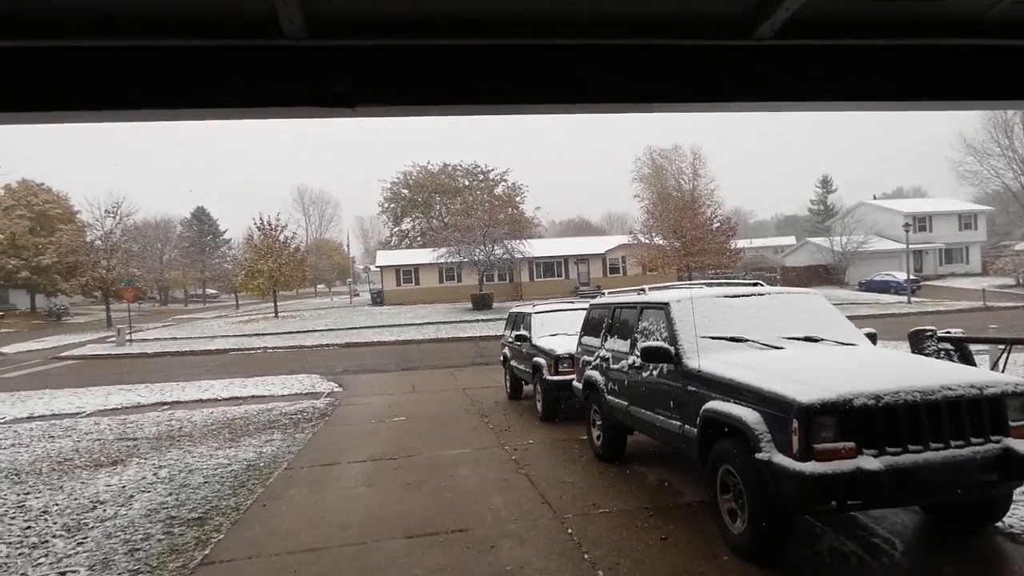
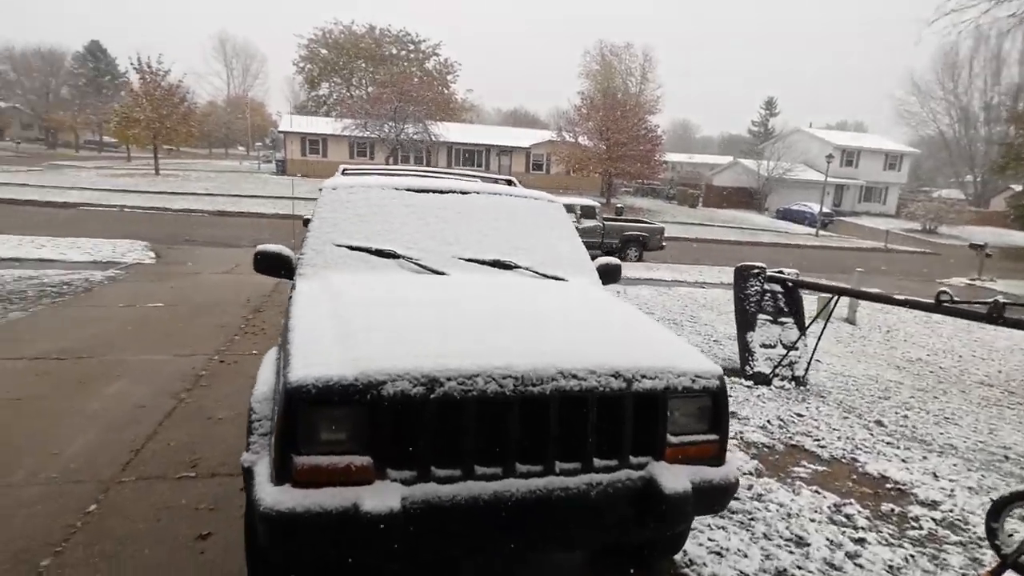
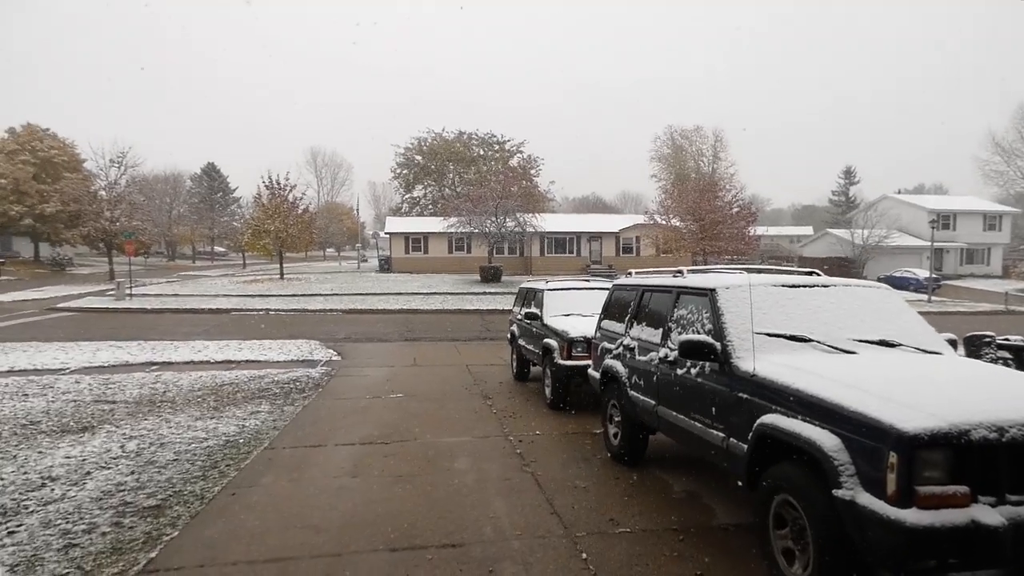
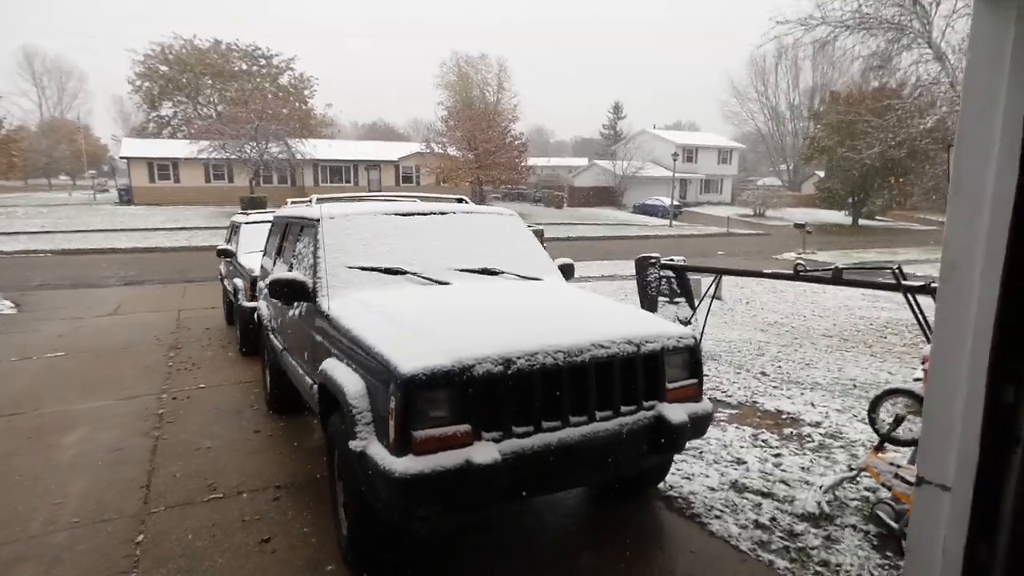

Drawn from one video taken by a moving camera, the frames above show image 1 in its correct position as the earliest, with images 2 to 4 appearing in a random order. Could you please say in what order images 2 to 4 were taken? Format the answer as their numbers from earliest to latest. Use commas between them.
3, 4, 2
